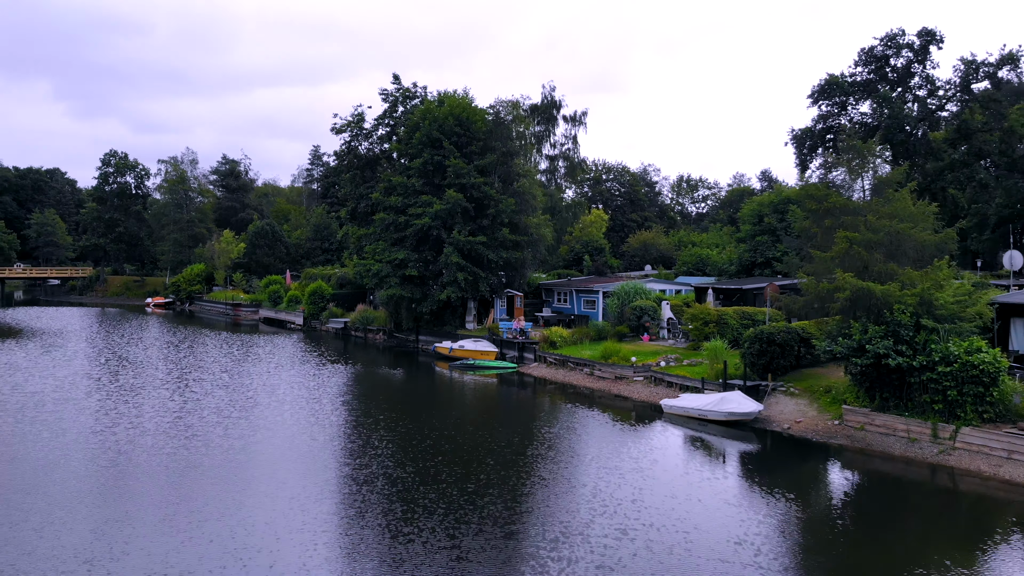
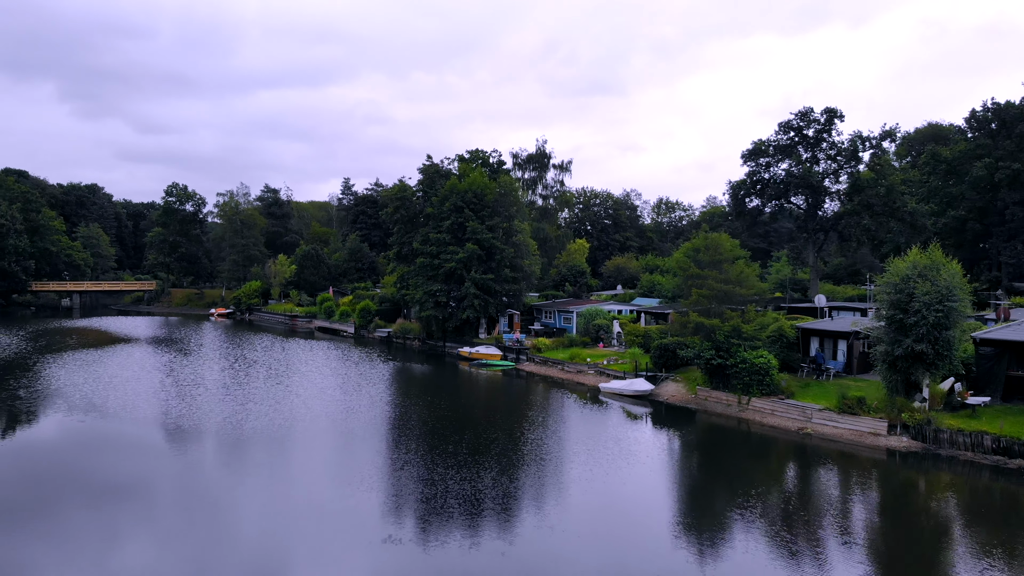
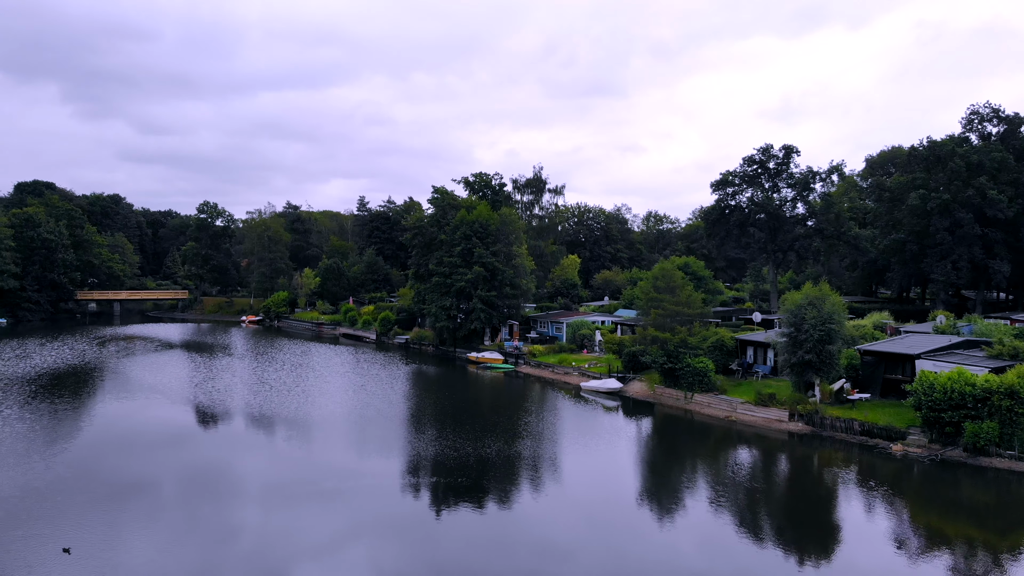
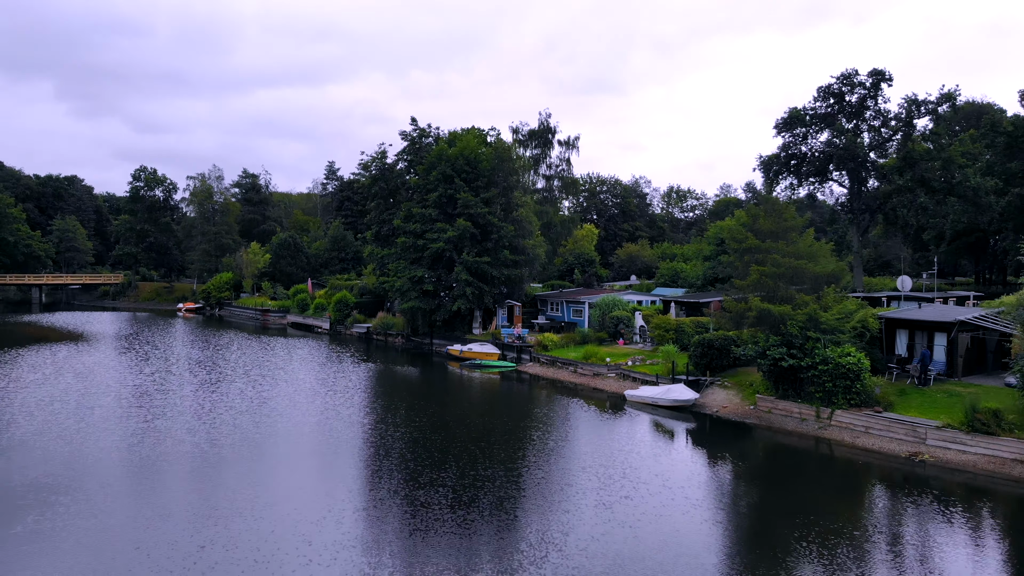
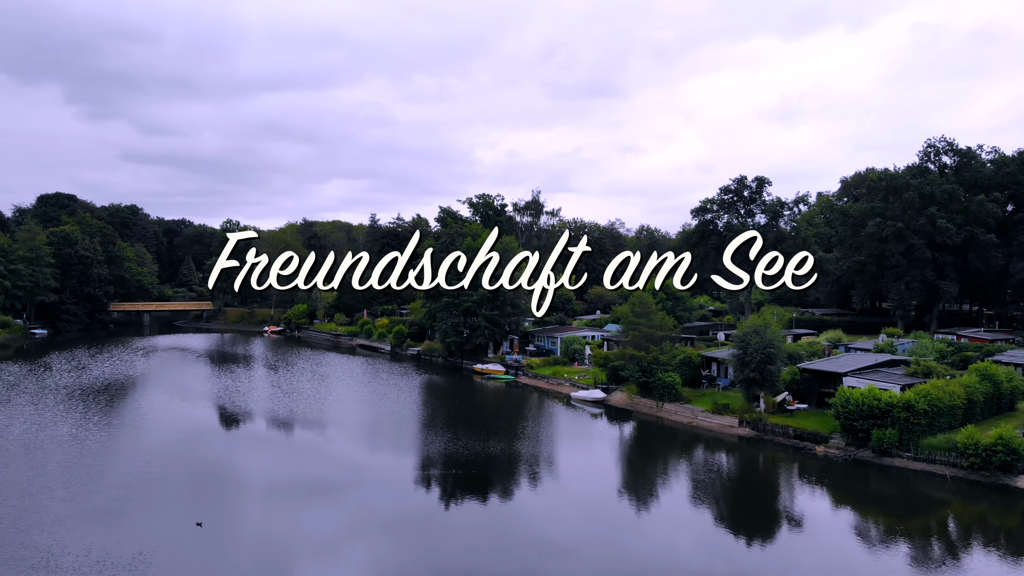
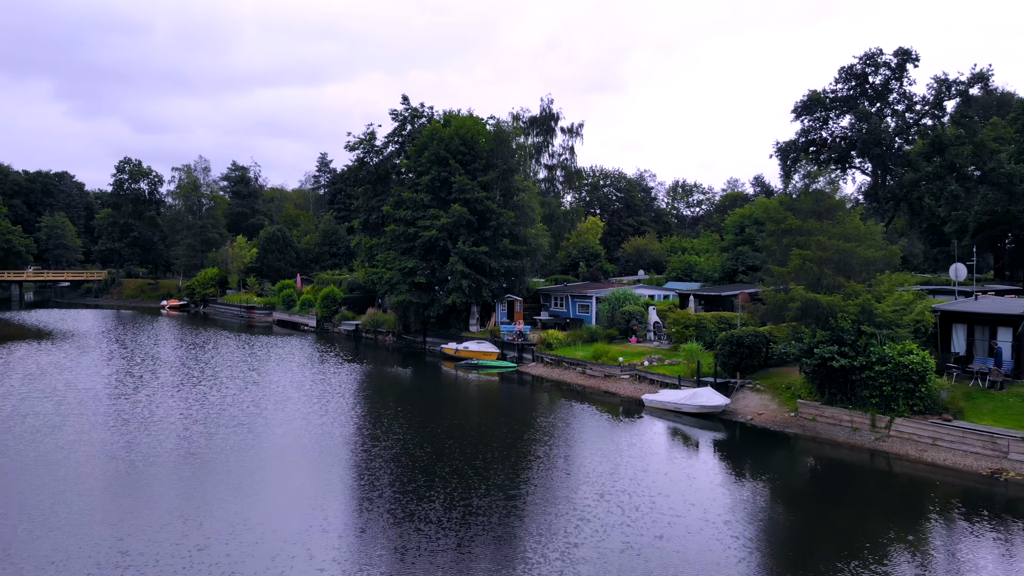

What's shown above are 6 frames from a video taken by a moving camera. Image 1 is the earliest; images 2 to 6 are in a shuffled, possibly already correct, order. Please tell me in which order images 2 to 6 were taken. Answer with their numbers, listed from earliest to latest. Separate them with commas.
6, 4, 2, 3, 5
